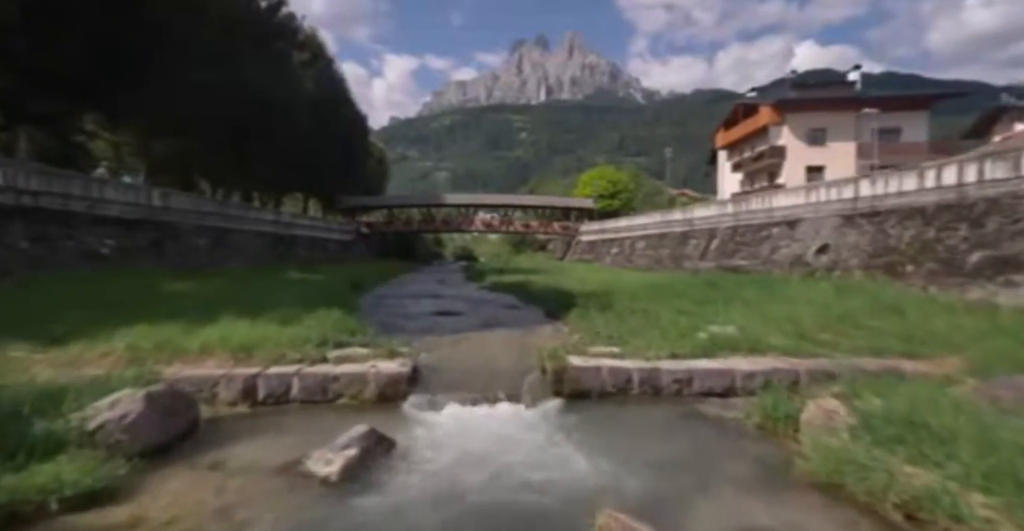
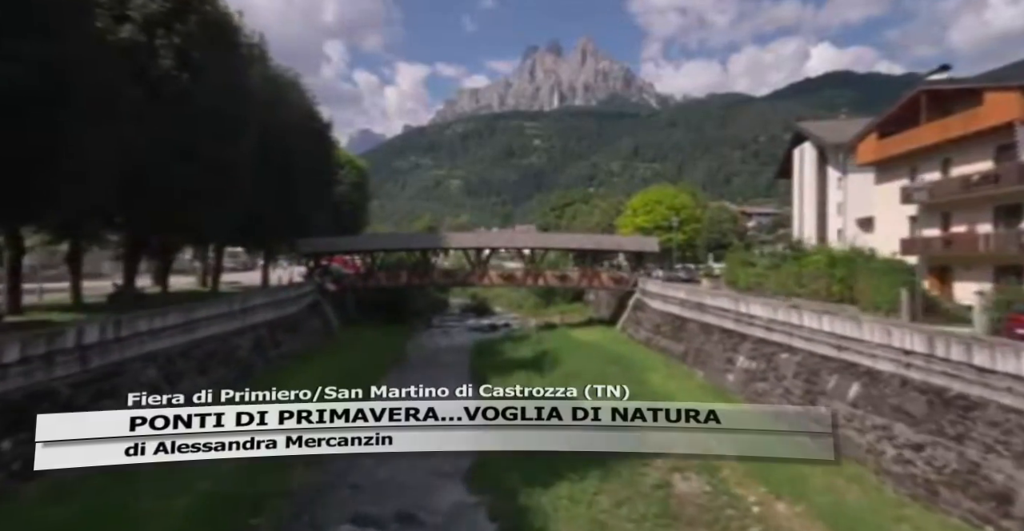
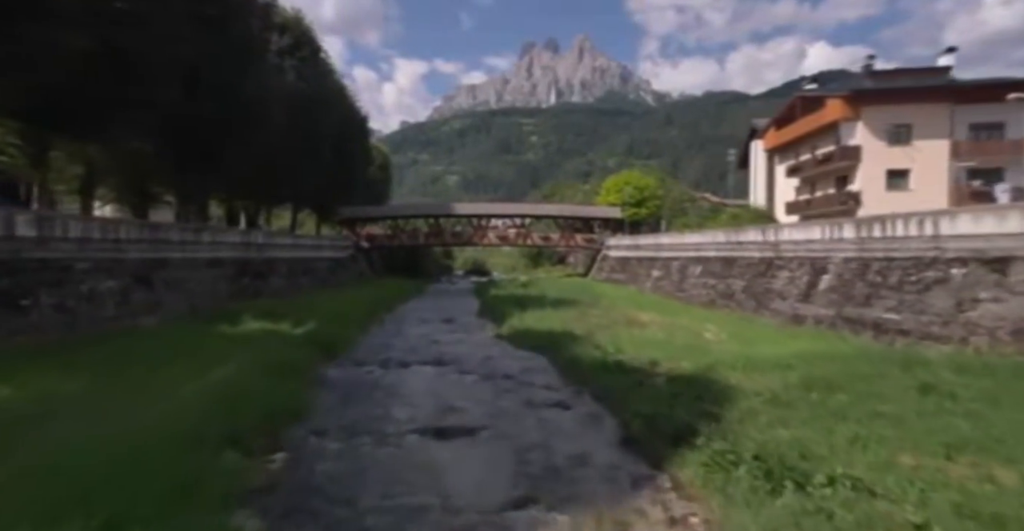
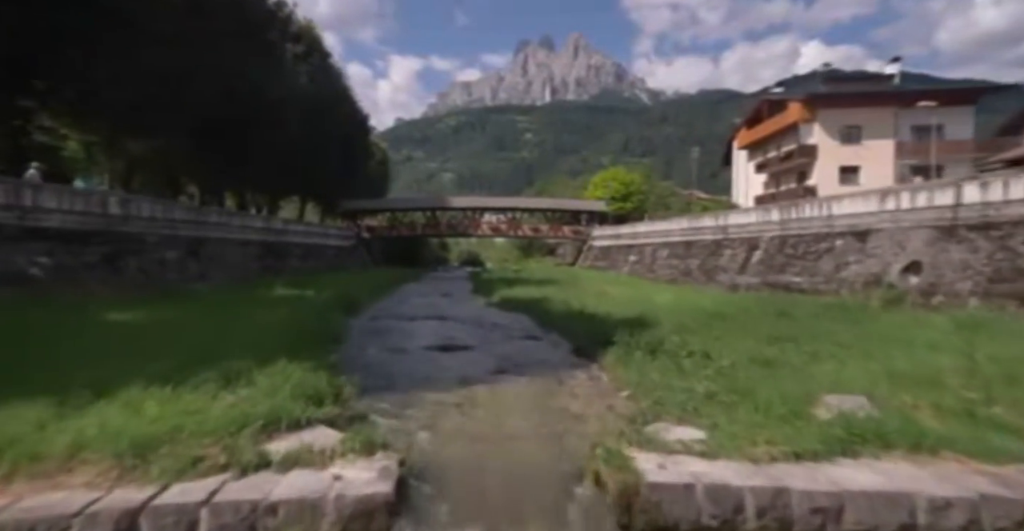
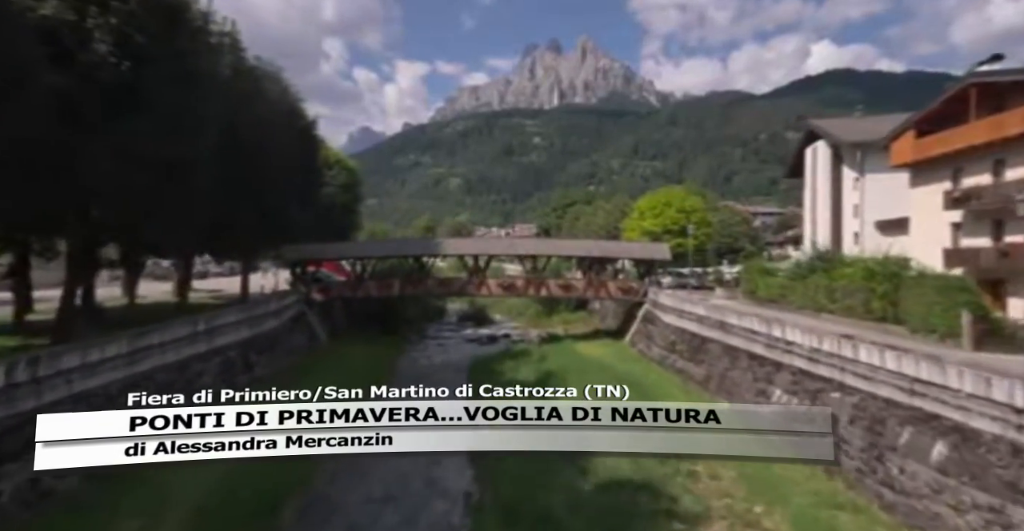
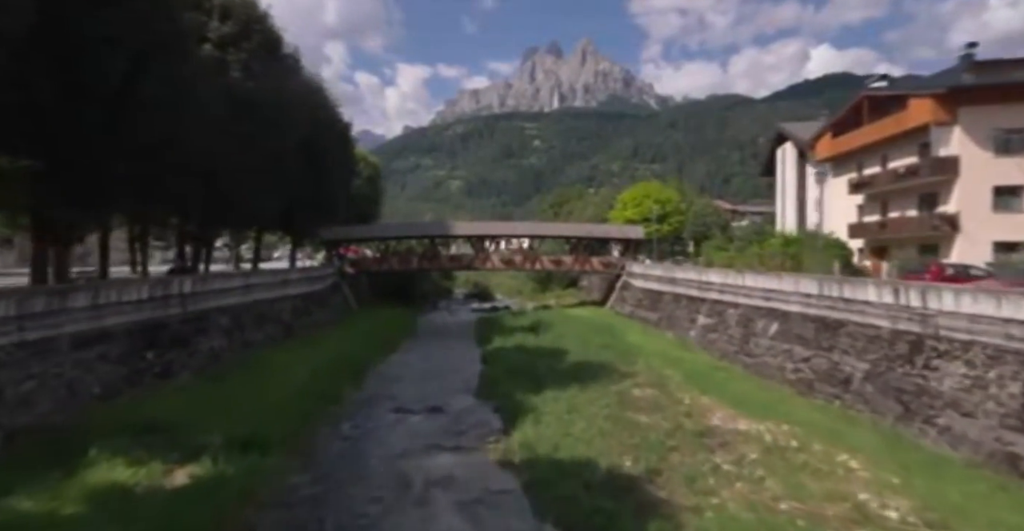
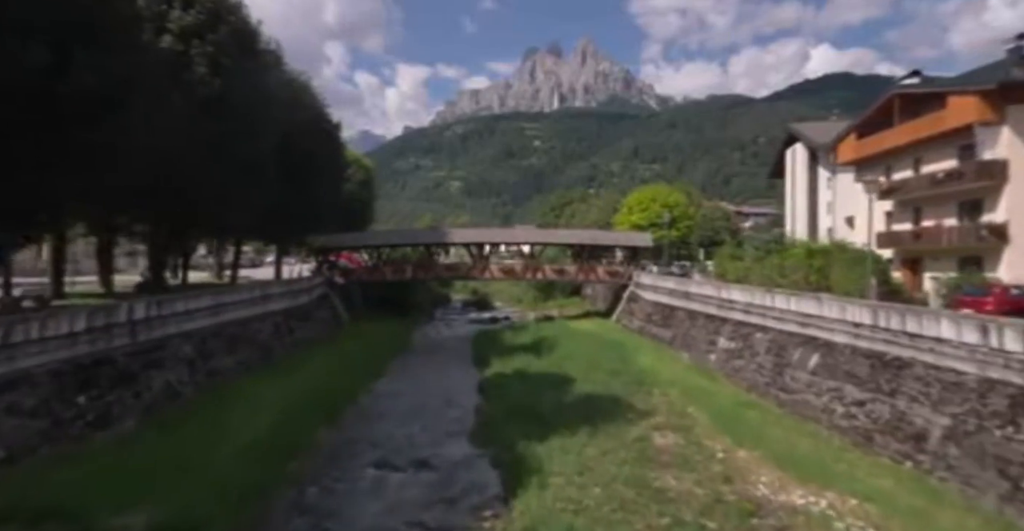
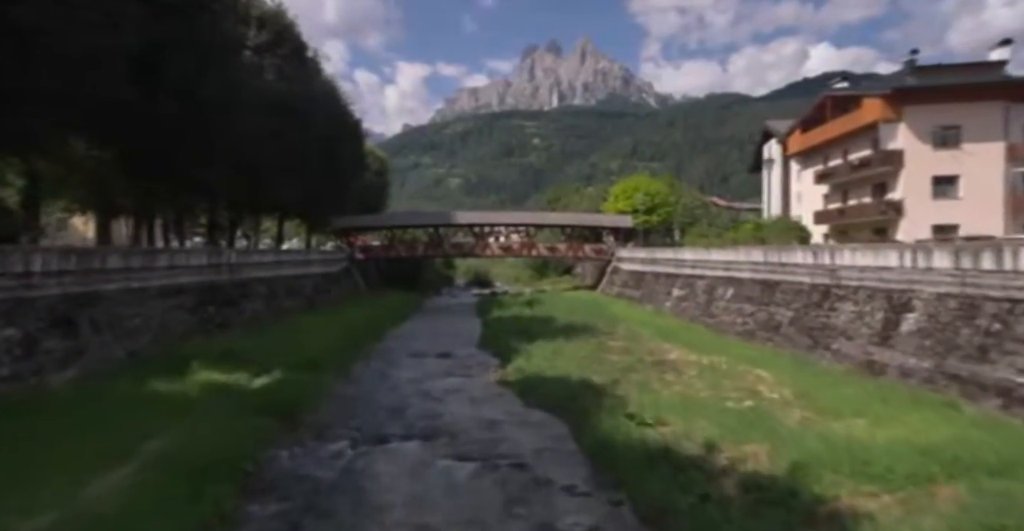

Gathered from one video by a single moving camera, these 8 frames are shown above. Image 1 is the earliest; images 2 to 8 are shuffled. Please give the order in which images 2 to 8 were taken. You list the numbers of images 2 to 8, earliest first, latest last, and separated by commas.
4, 3, 8, 6, 7, 2, 5
